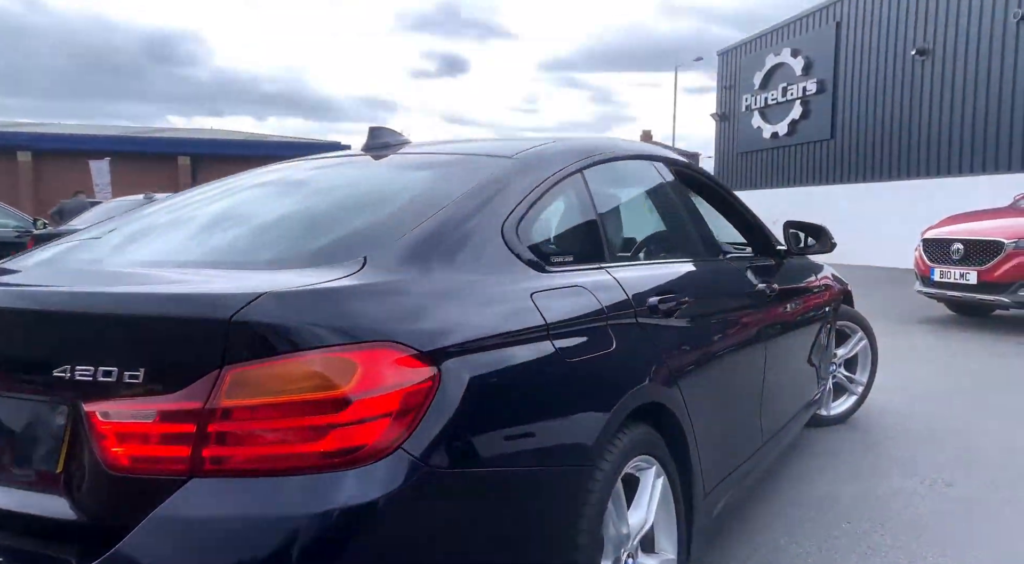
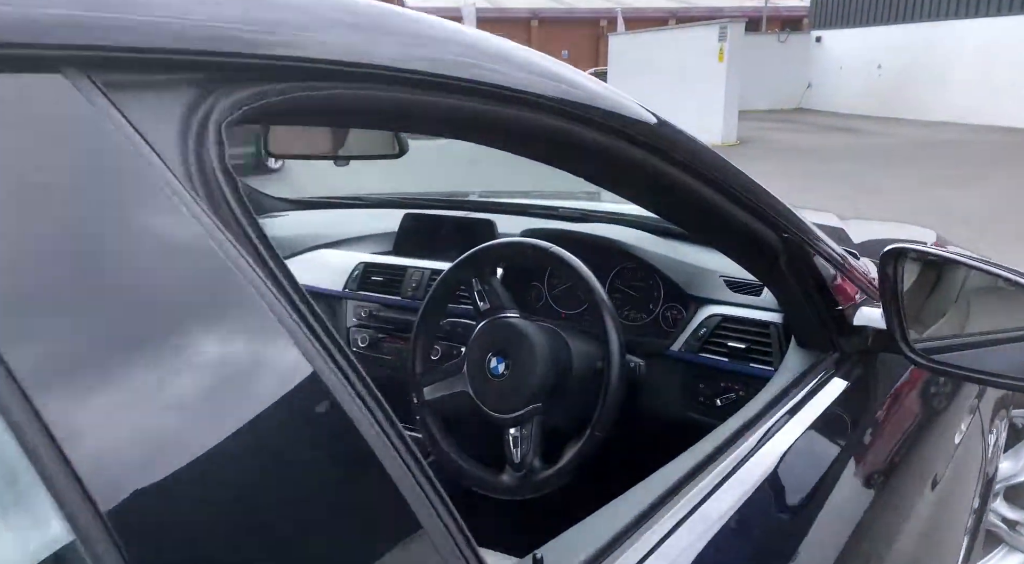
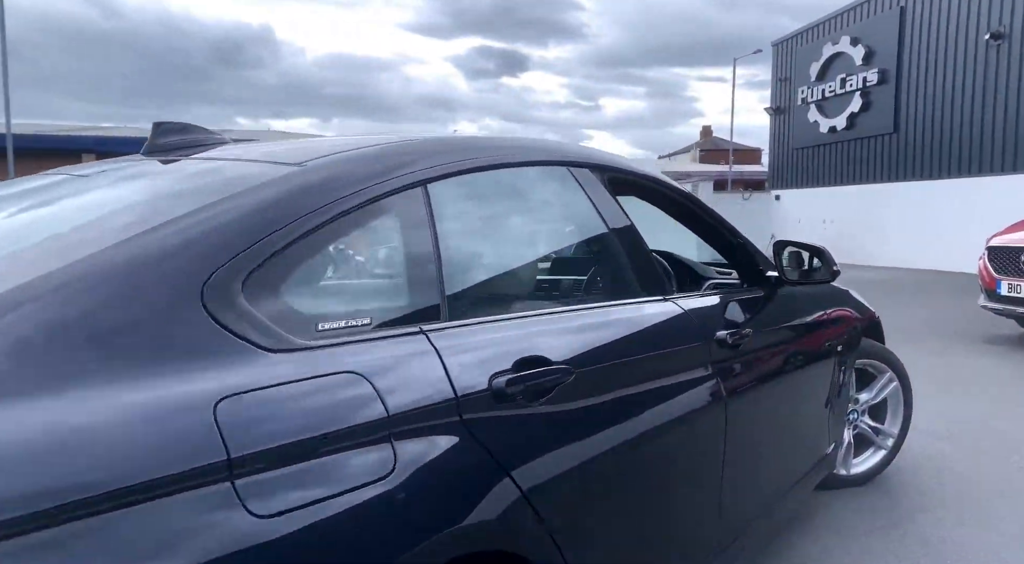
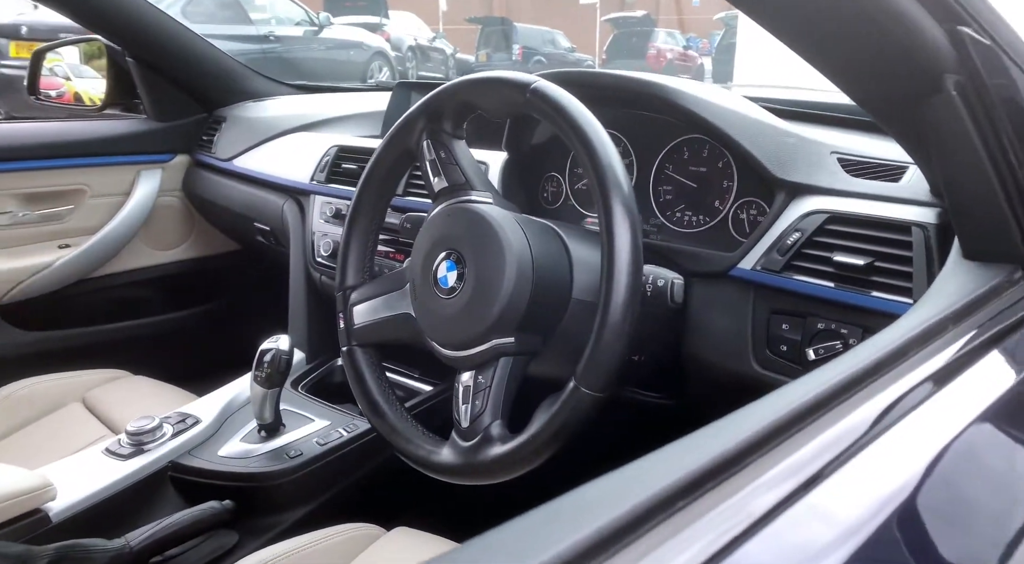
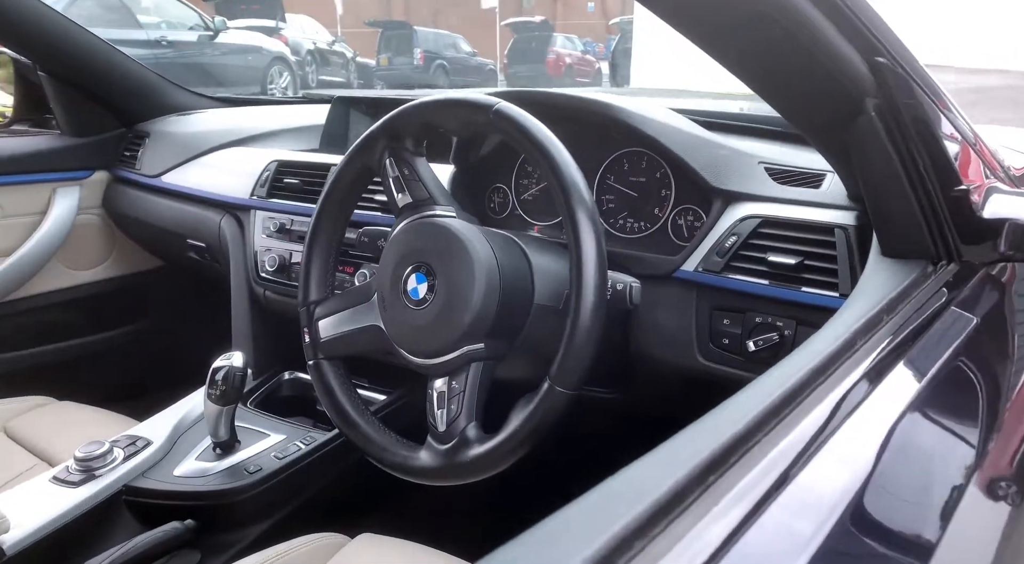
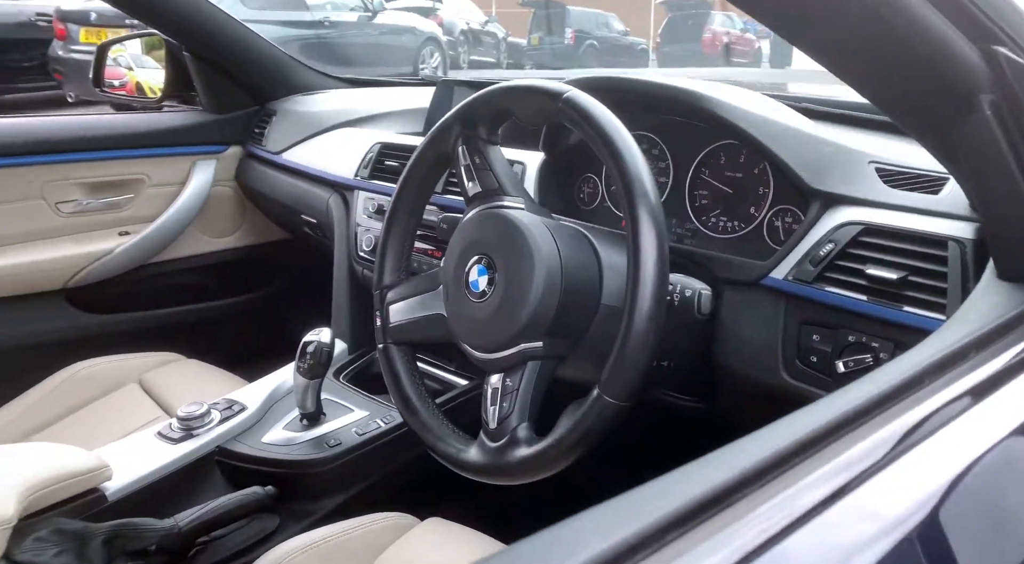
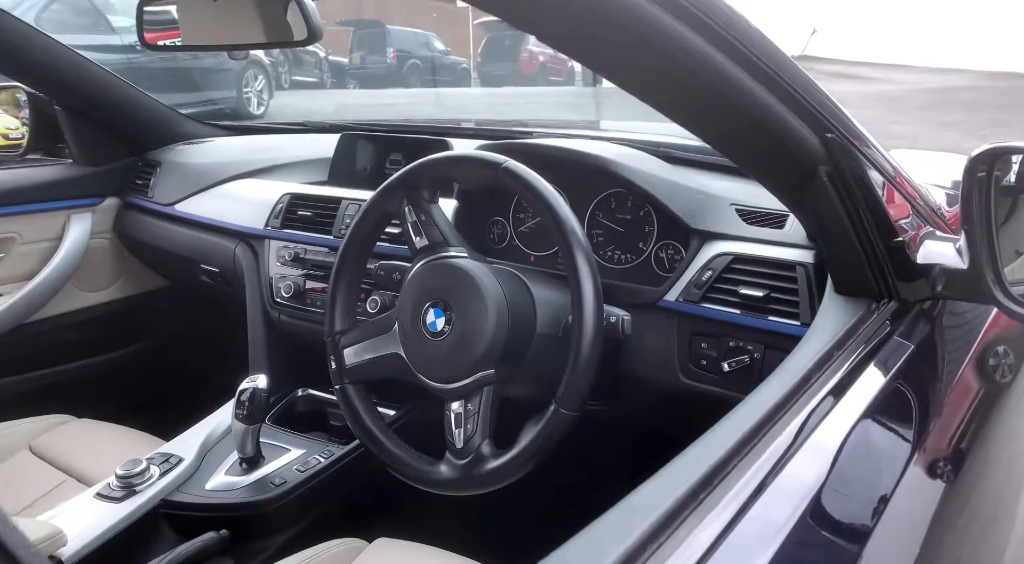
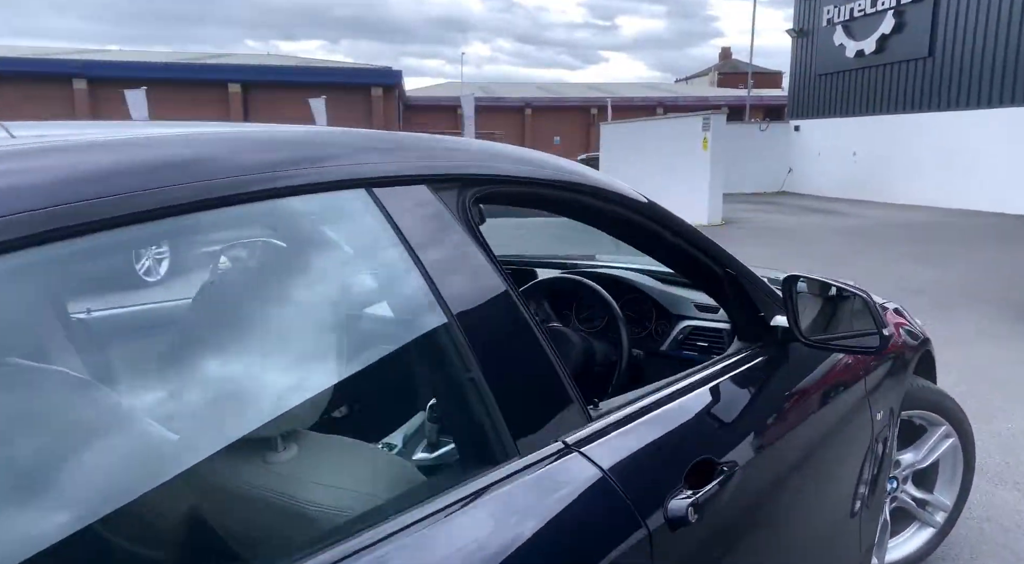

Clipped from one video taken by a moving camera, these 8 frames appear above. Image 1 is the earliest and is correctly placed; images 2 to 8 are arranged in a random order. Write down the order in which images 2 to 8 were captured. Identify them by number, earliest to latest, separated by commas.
3, 8, 2, 7, 5, 4, 6
